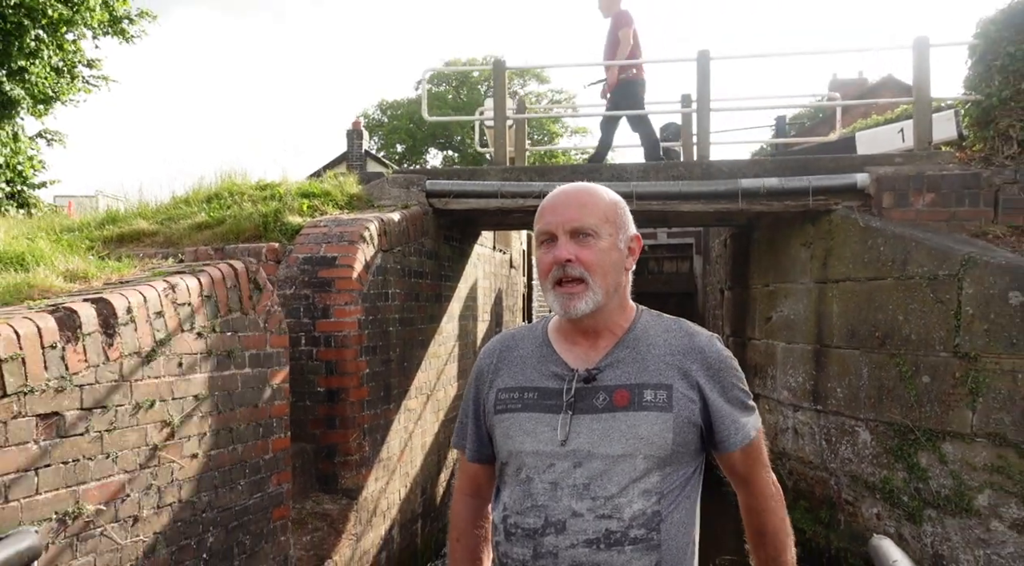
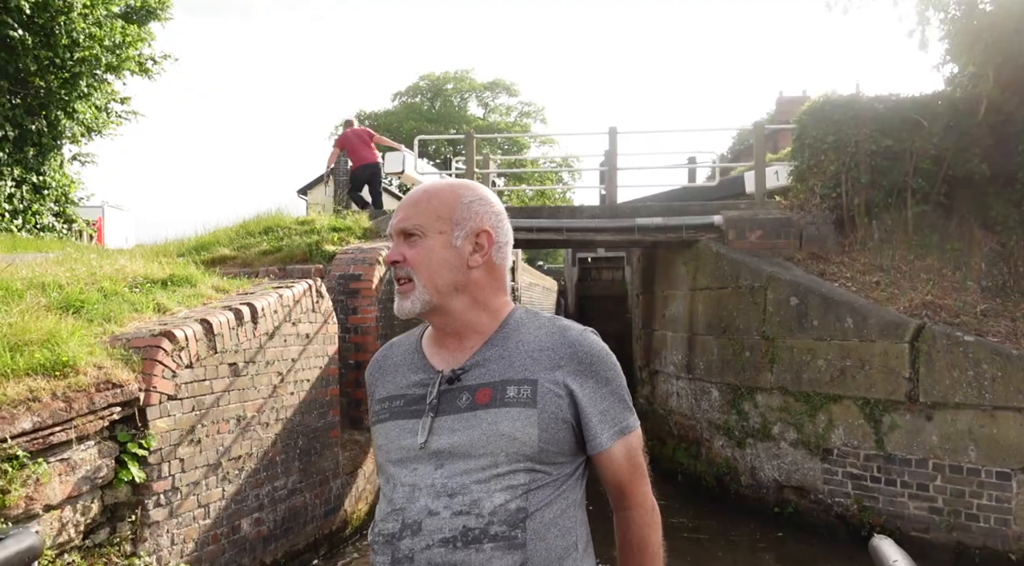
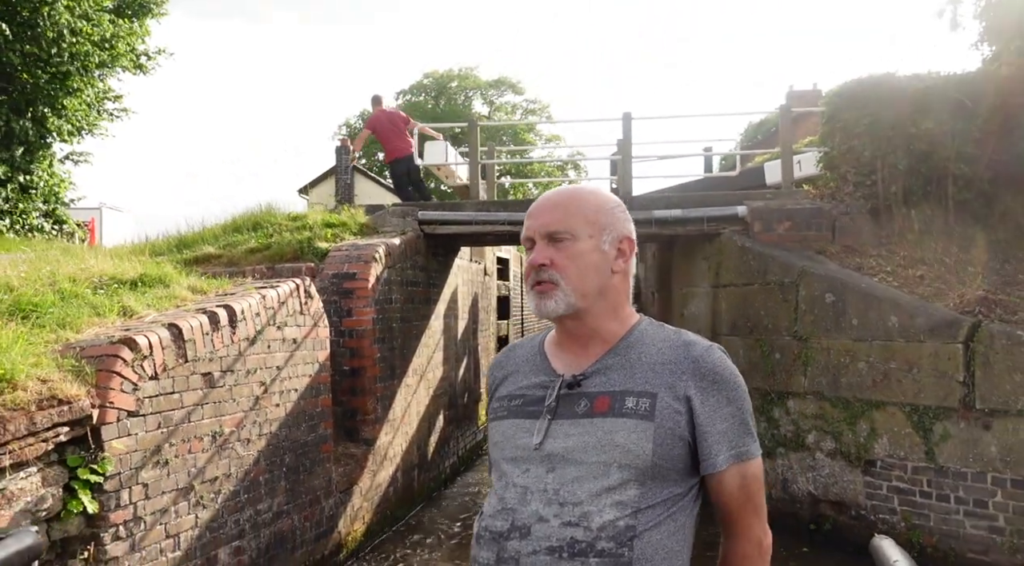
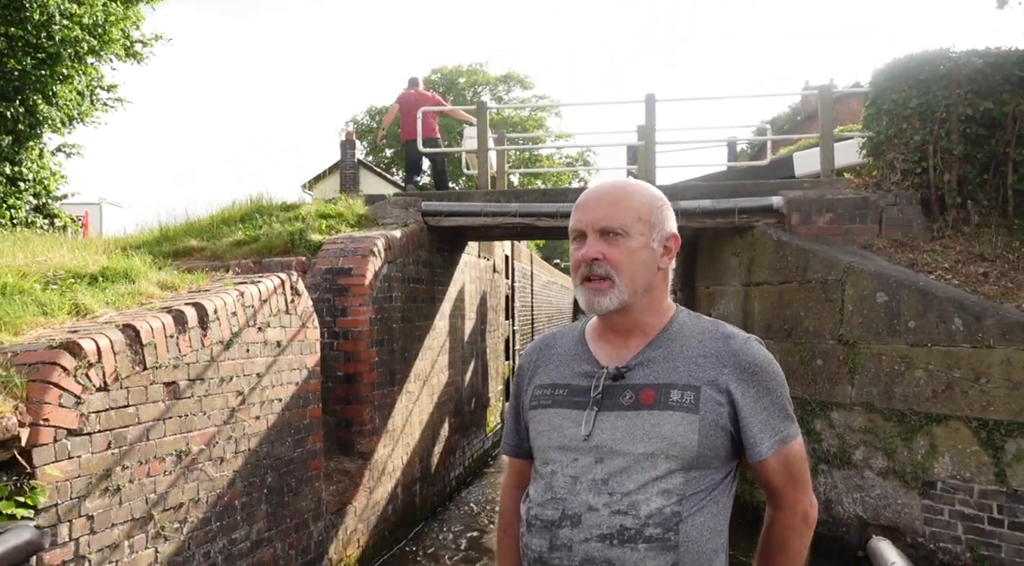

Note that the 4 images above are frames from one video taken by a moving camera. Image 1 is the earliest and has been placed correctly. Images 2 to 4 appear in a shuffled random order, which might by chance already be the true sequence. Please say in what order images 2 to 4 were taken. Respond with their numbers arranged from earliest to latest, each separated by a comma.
4, 3, 2
